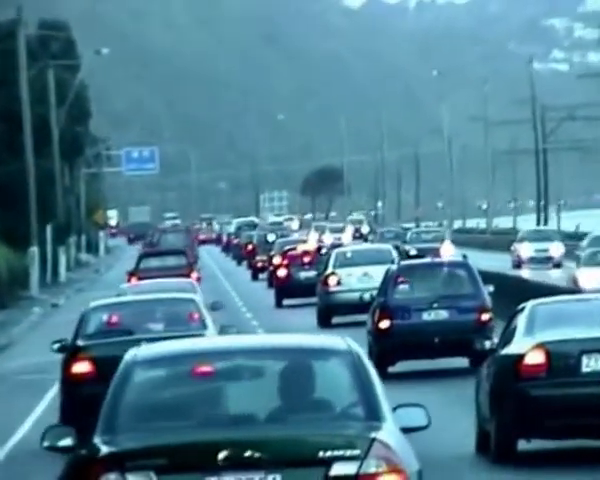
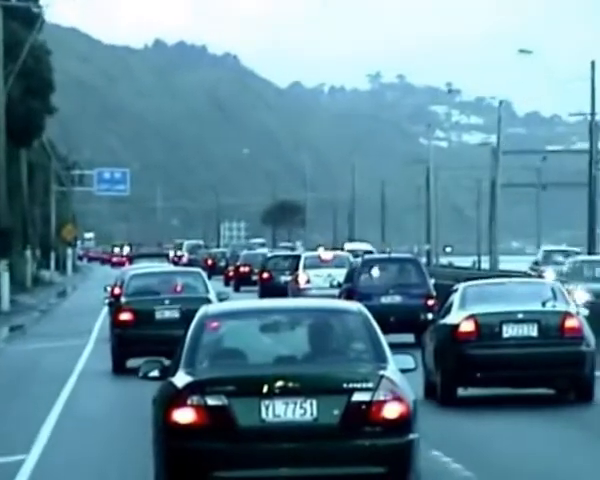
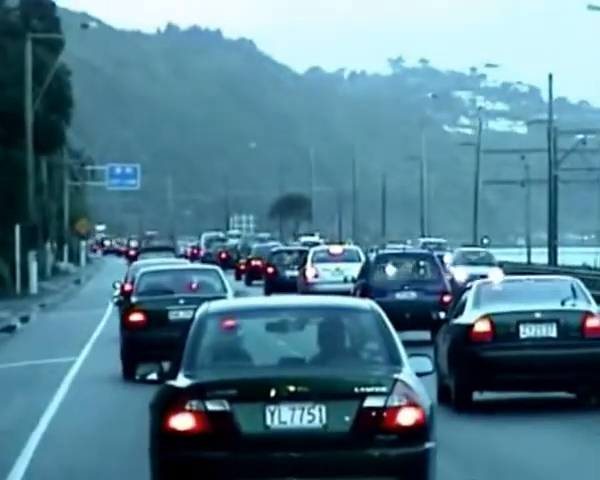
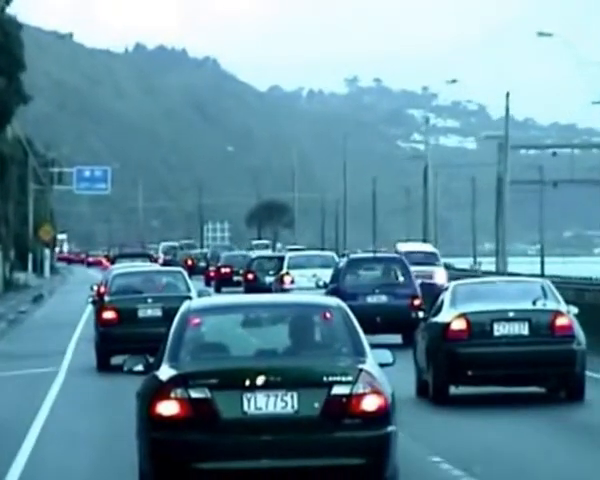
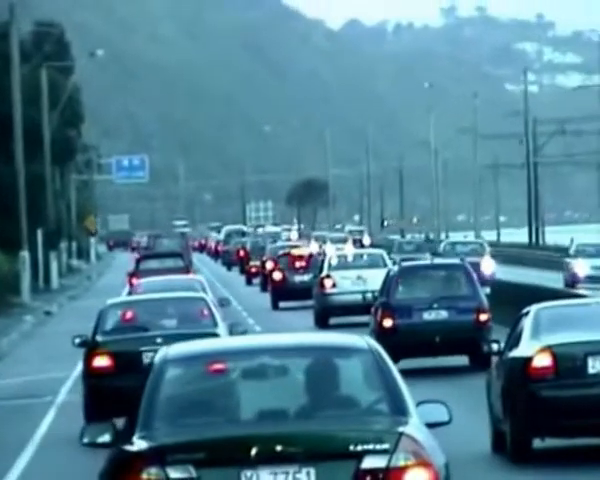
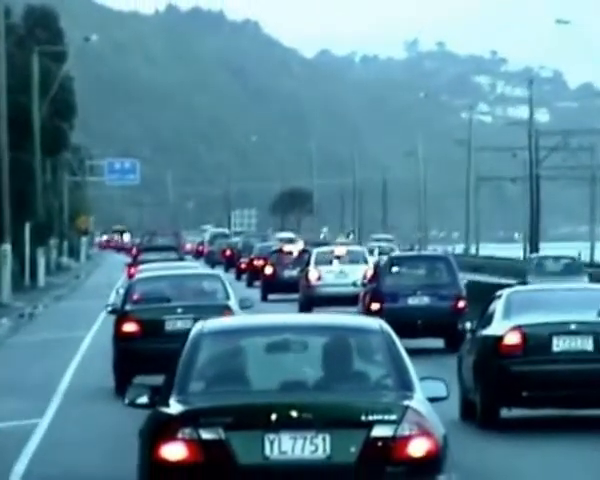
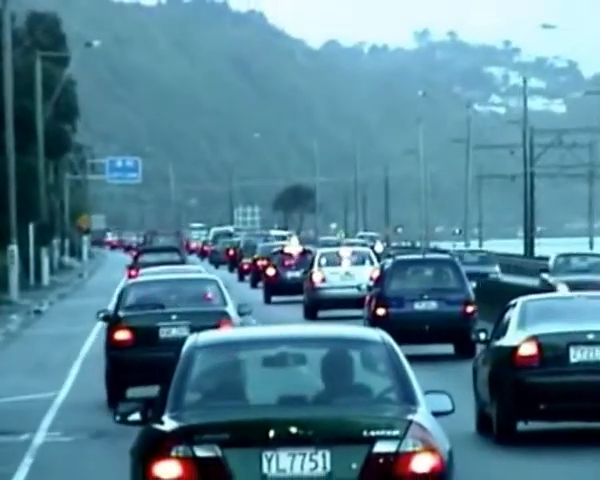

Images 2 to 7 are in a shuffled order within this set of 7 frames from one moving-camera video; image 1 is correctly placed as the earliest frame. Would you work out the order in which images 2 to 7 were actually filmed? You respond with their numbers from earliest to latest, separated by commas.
5, 7, 6, 3, 2, 4
